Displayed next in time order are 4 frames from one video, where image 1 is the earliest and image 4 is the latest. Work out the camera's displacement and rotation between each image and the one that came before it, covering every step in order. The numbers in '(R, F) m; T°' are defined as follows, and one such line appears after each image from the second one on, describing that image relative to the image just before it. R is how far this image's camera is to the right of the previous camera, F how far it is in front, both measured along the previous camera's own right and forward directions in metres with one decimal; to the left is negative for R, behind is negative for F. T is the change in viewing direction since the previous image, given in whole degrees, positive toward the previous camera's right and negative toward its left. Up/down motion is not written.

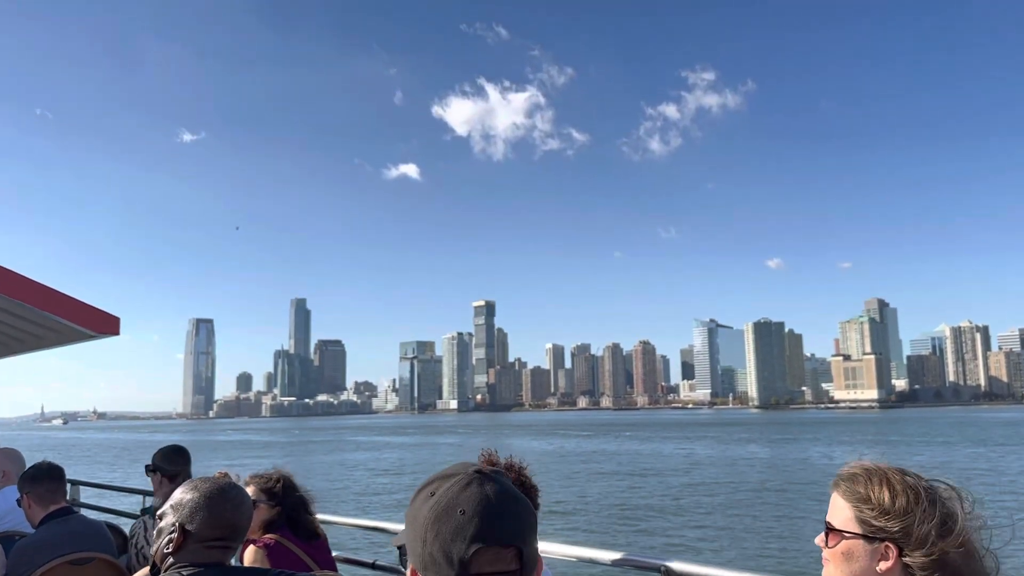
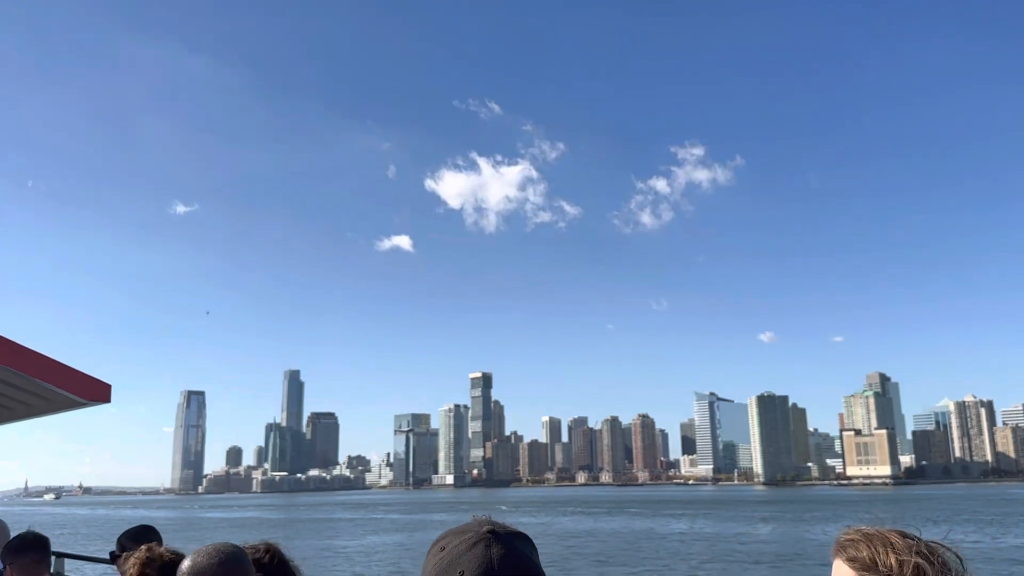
(-1.2, +0.5) m; +1°
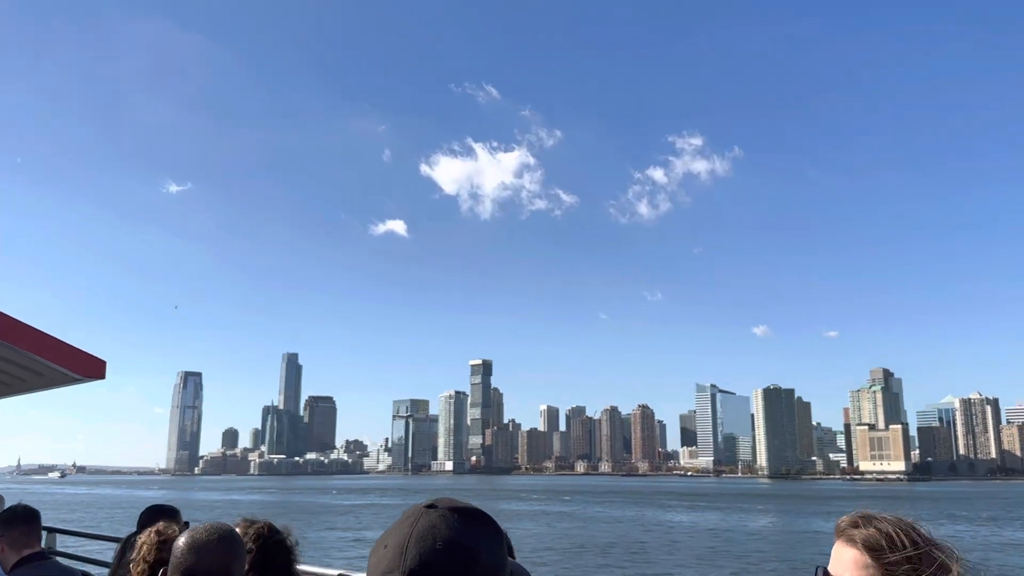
(-1.7, +0.8) m; +1°
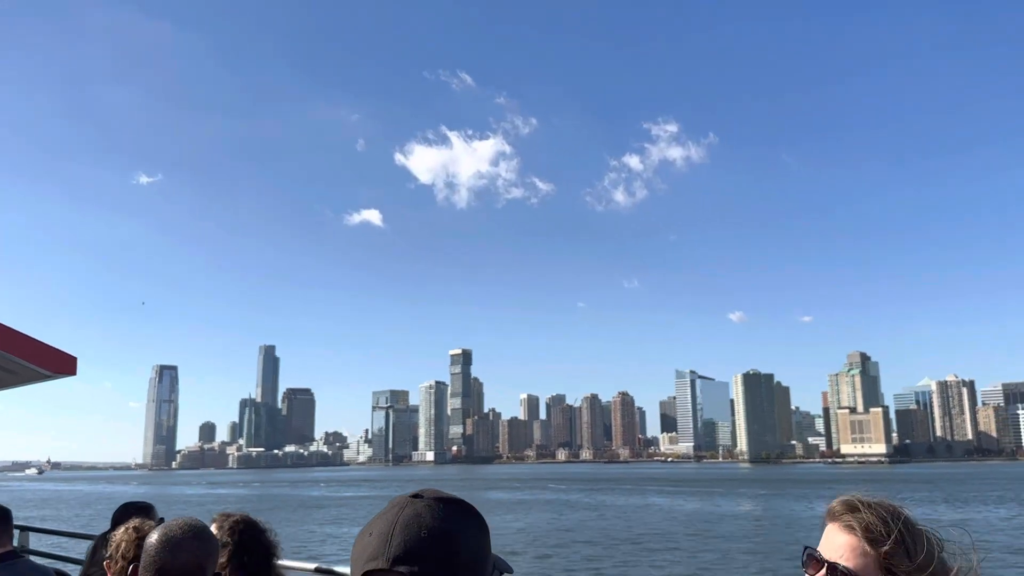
(-0.4, +0.4) m; +2°
